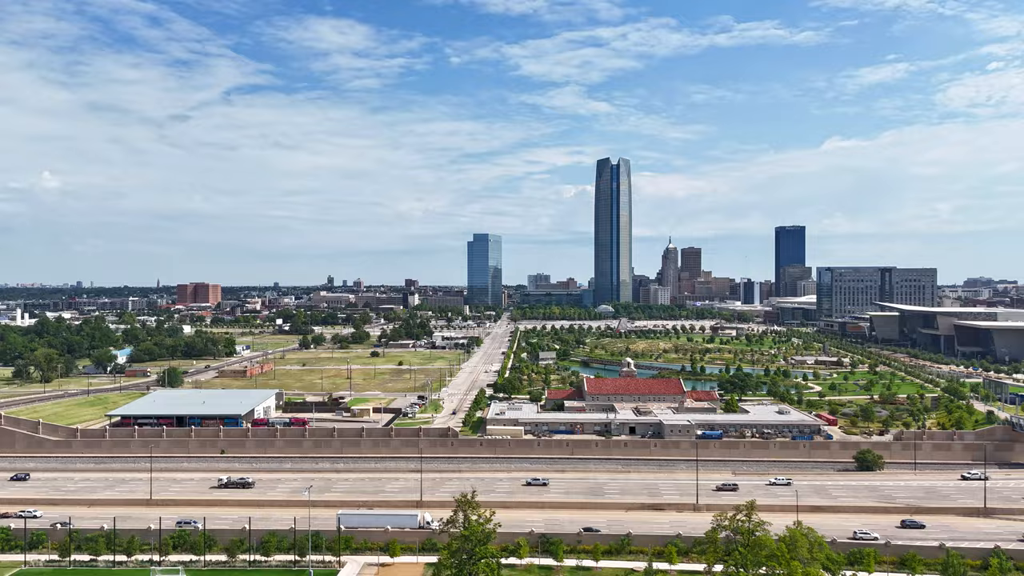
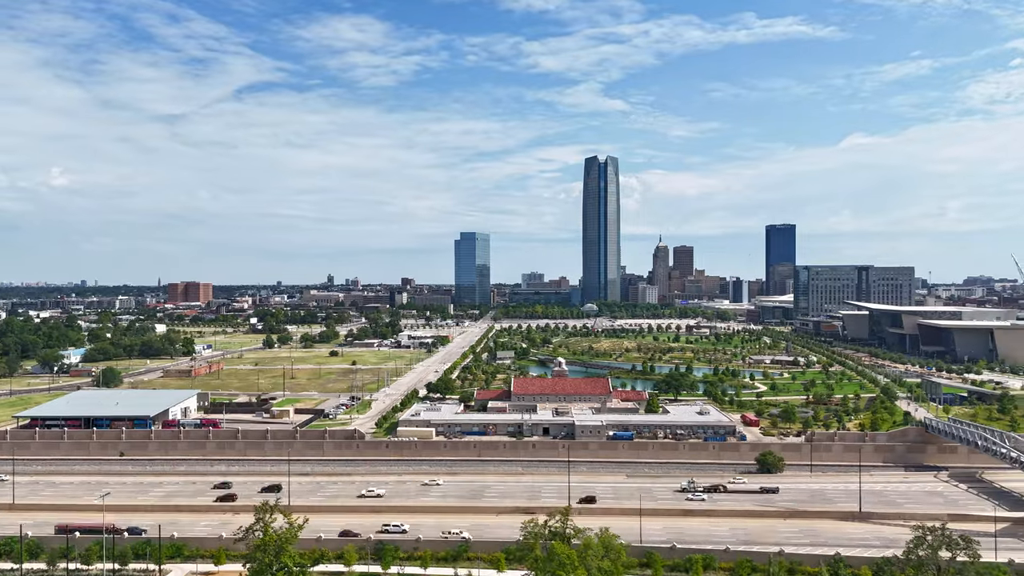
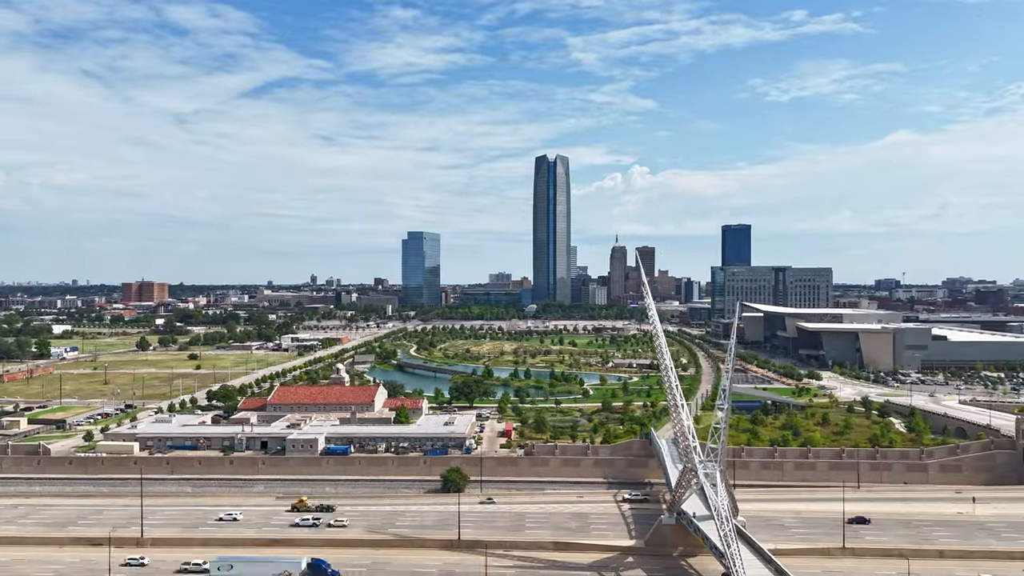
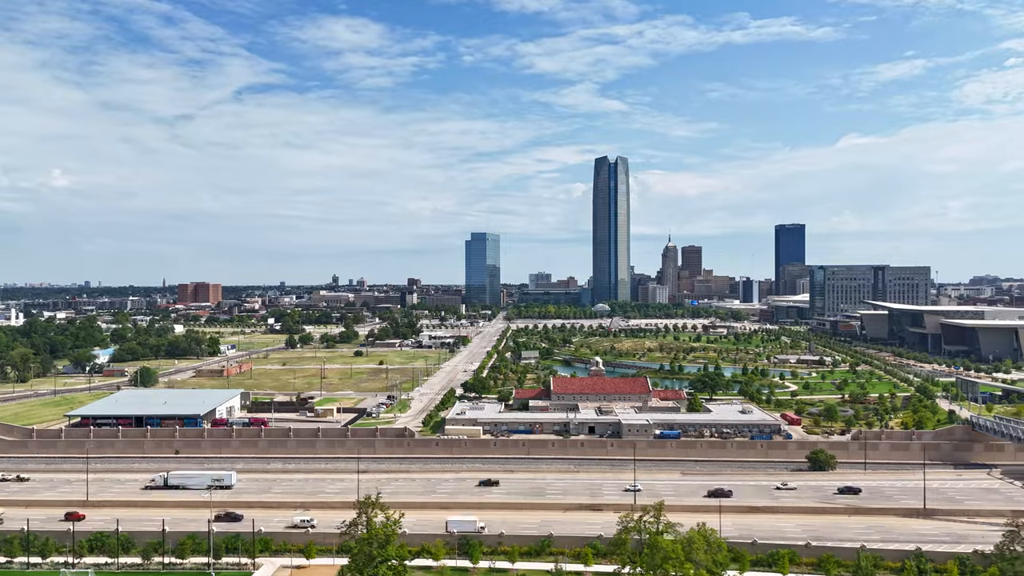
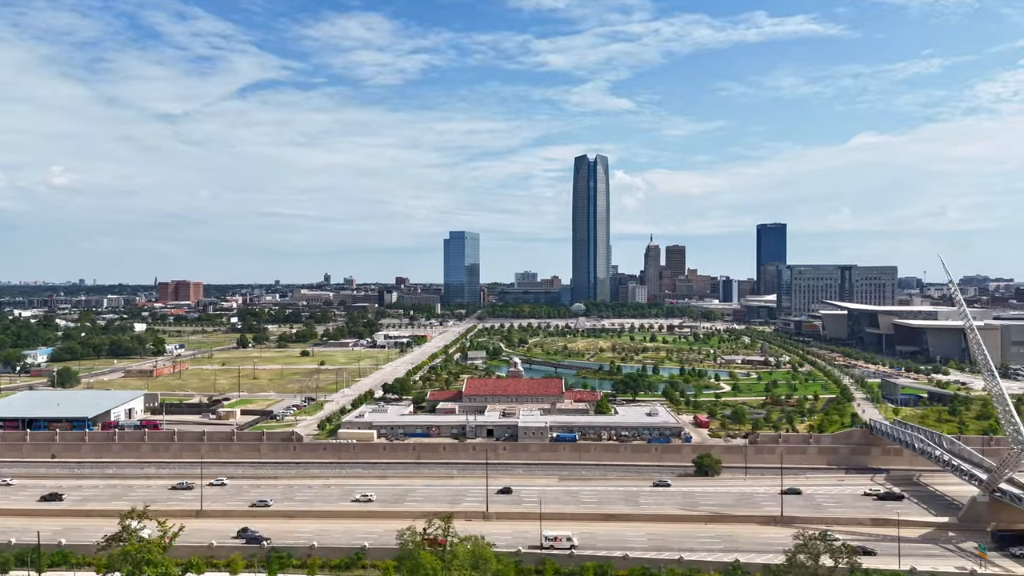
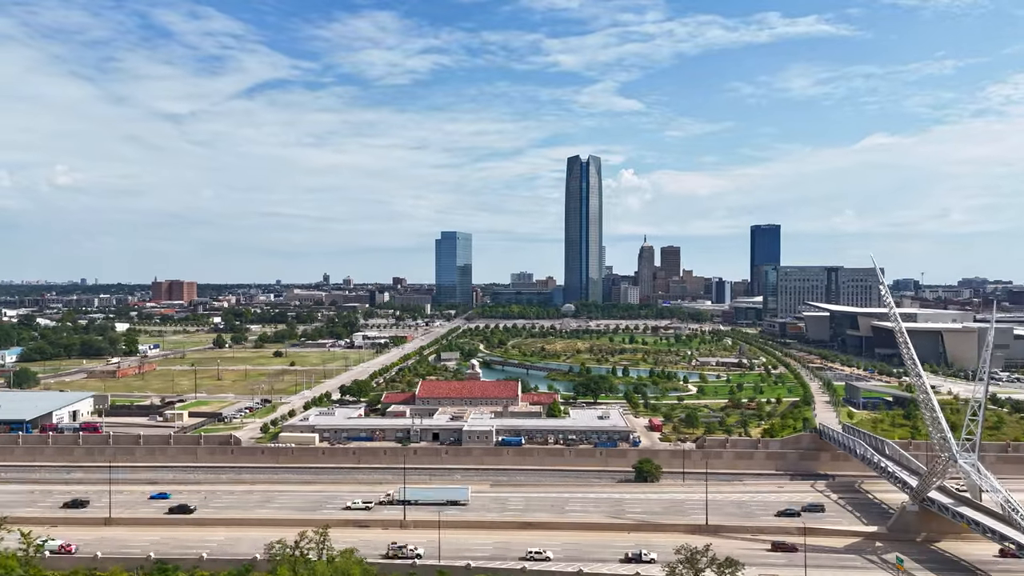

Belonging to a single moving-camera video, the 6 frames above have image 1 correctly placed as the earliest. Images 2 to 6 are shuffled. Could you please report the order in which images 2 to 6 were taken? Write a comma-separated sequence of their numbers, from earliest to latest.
4, 2, 5, 6, 3
